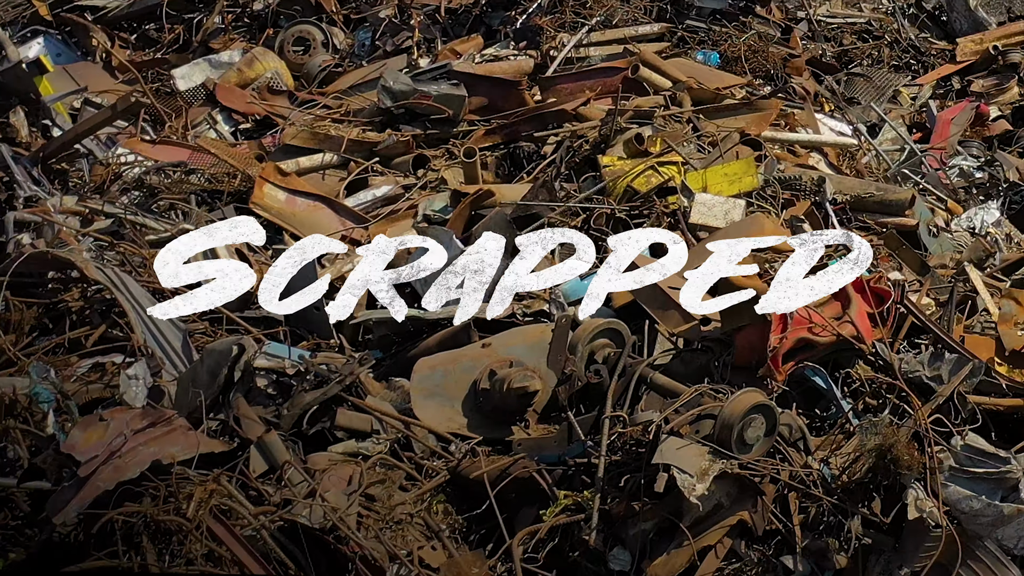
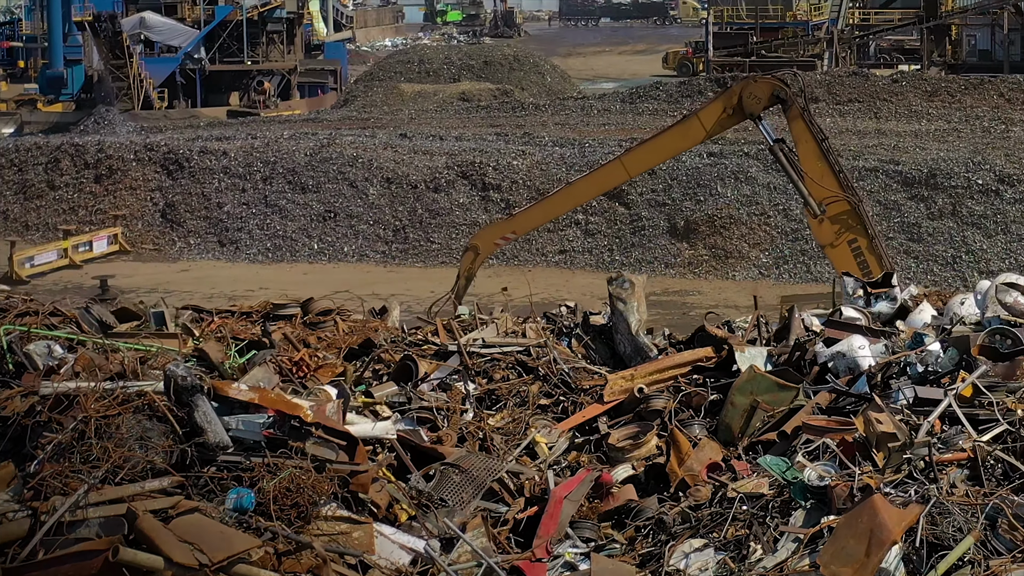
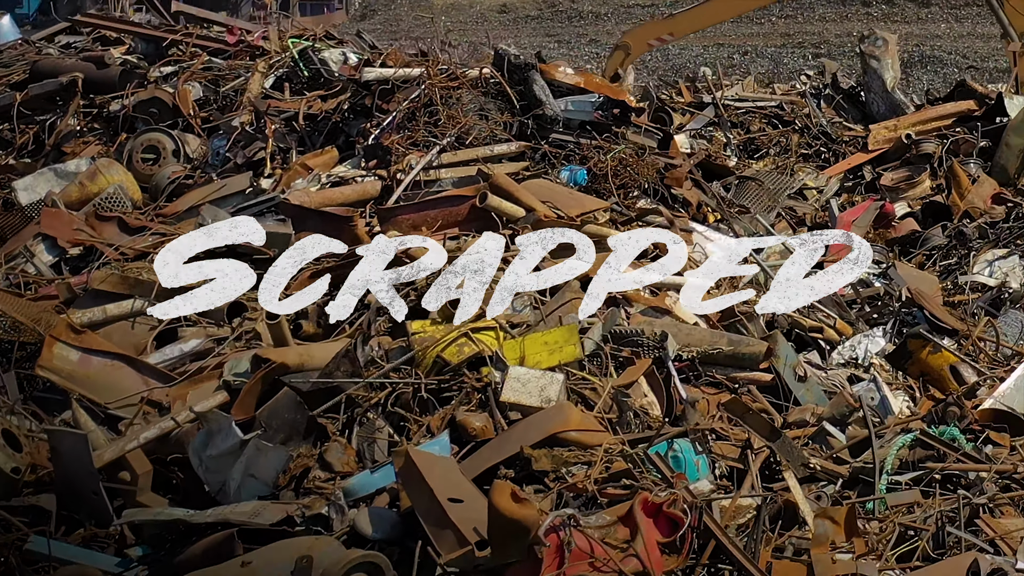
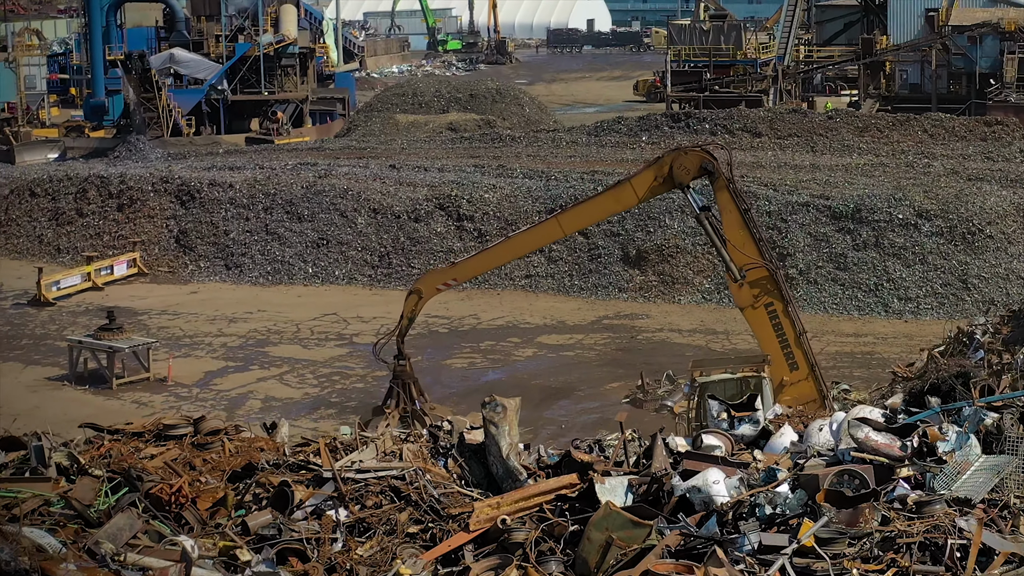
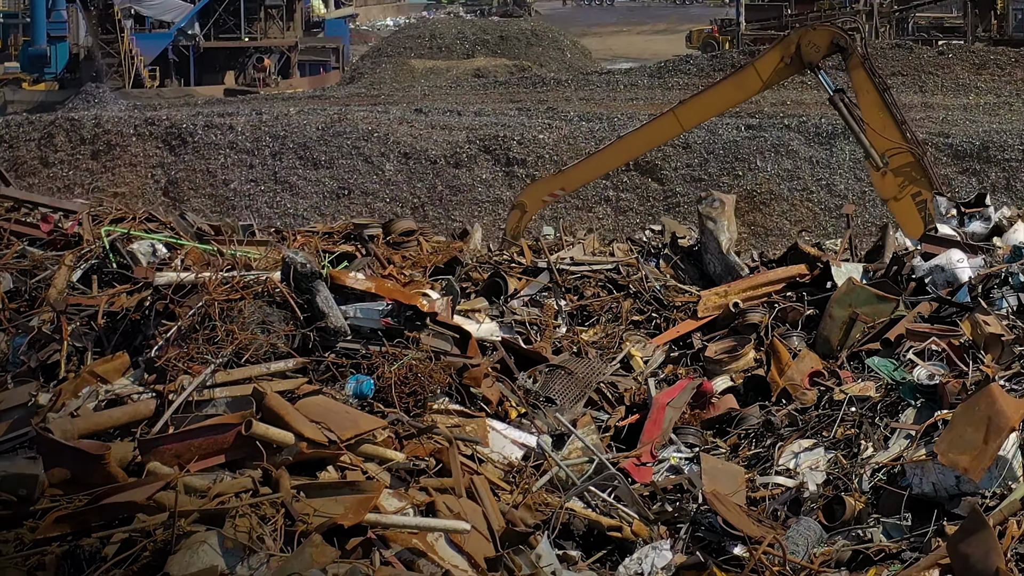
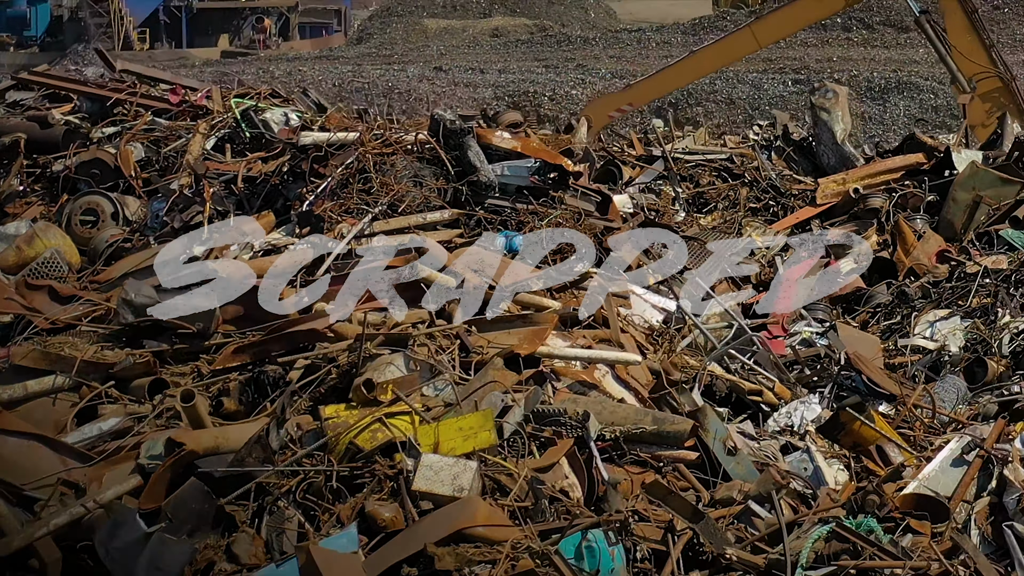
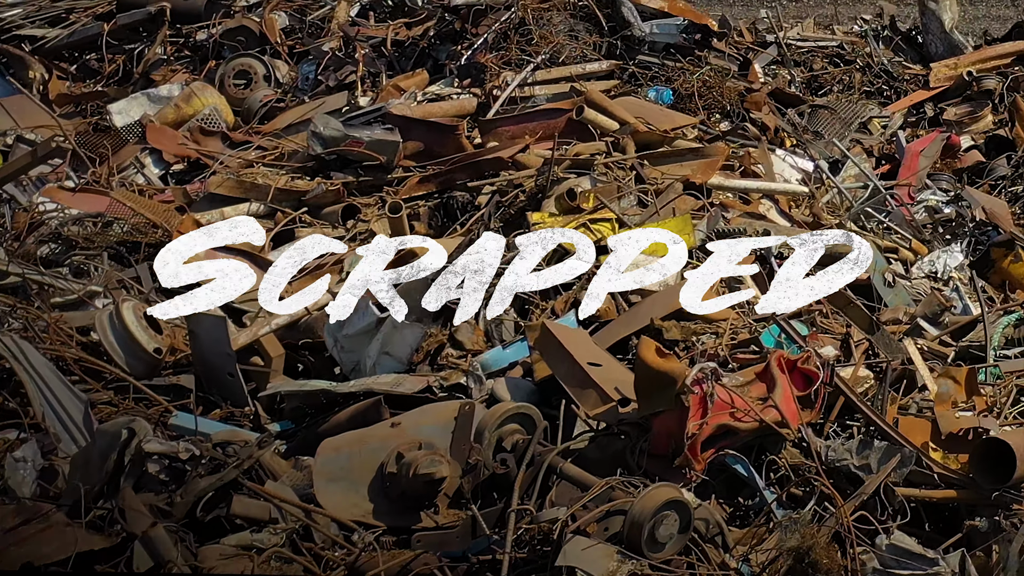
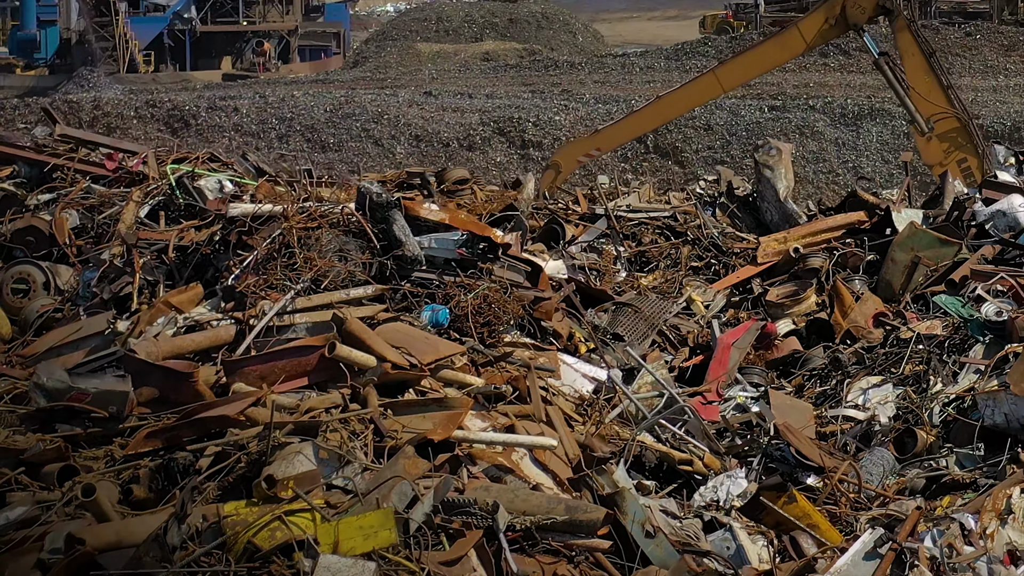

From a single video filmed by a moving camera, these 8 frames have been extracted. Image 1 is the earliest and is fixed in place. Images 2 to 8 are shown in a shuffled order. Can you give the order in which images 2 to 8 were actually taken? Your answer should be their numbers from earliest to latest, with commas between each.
7, 3, 6, 8, 5, 2, 4
